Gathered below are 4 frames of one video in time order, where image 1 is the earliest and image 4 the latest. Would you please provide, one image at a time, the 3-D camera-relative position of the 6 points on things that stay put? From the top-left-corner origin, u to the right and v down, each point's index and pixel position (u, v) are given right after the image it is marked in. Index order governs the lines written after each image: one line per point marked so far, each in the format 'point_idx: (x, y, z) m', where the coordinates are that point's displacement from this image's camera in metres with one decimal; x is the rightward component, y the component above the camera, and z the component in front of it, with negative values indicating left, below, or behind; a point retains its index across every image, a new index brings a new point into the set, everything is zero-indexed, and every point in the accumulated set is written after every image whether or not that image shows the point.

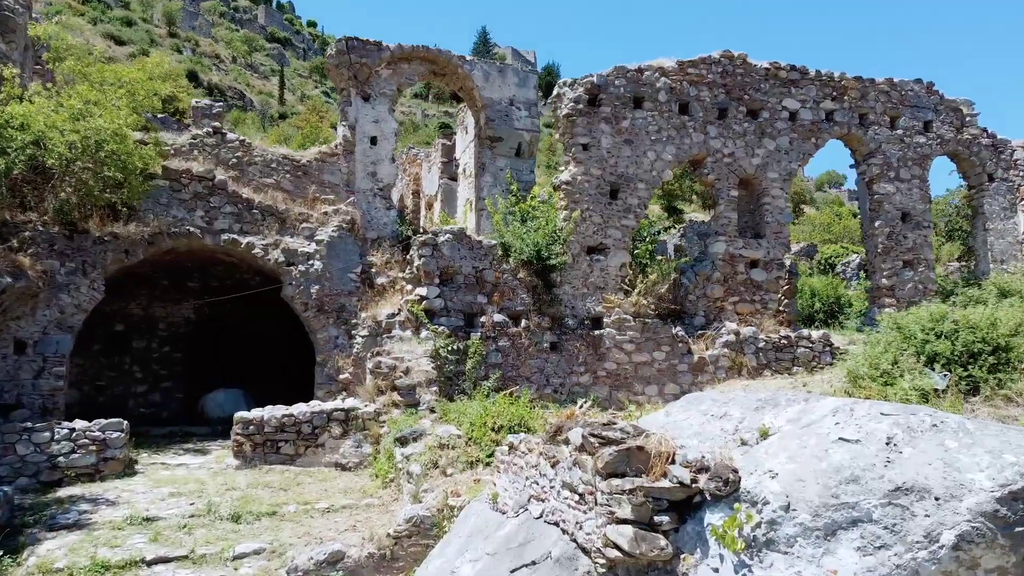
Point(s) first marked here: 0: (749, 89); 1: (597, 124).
0: (+3.4, +2.9, +12.0) m
1: (+1.2, +2.3, +11.4) m
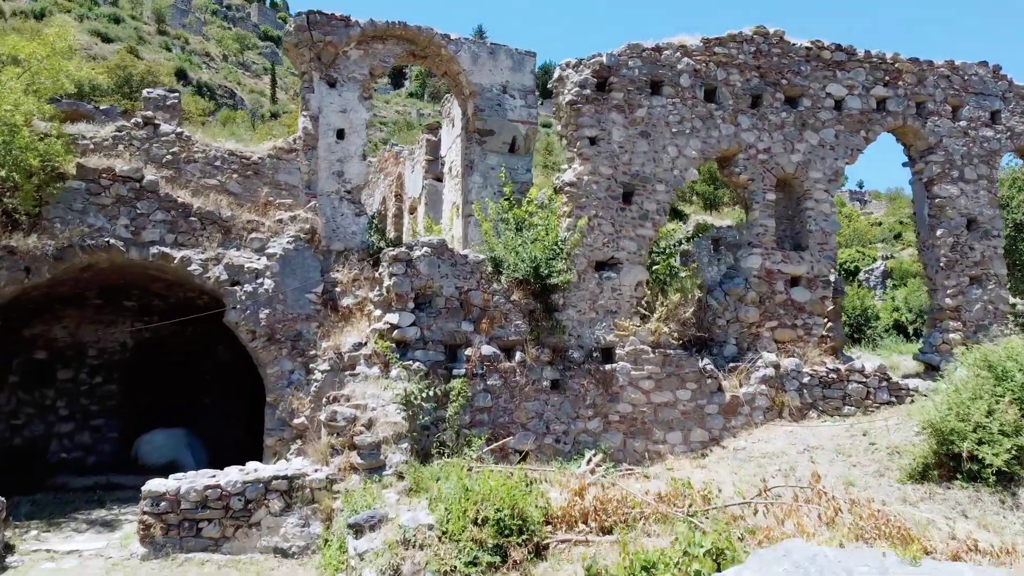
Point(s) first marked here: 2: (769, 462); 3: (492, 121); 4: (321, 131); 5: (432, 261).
0: (+3.4, +2.6, +10.0) m
1: (+1.1, +2.0, +9.4) m
2: (+2.5, -1.7, +8.0) m
3: (-0.3, +2.2, +11.1) m
4: (-2.4, +2.0, +10.3) m
5: (-0.8, +0.3, +8.5) m
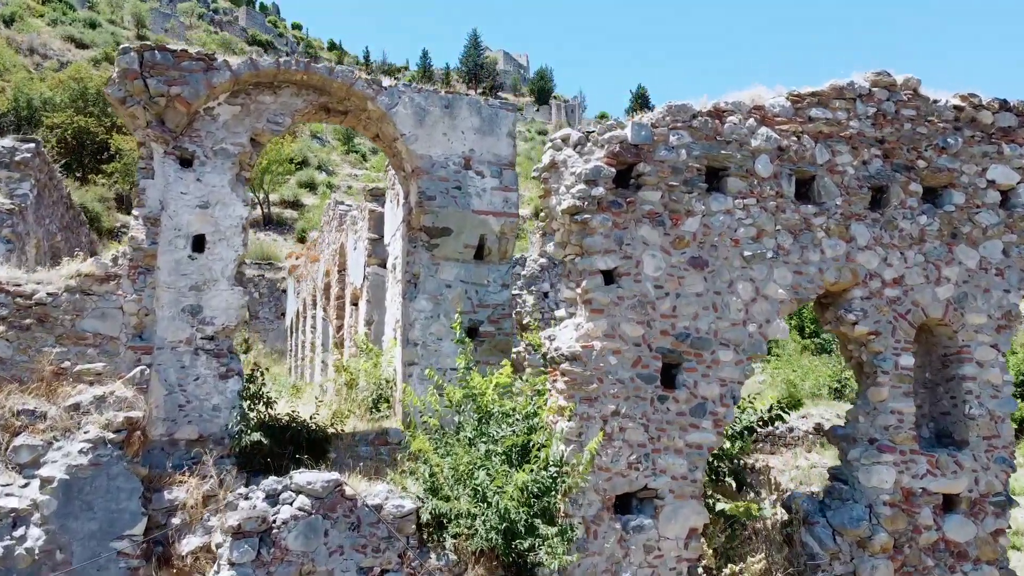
0: (+3.1, +1.0, +6.1) m
1: (+0.8, +0.4, +5.4) m
2: (+2.2, -3.3, +4.0) m
3: (-0.6, +0.6, +7.1) m
4: (-2.7, +0.4, +6.3) m
5: (-1.1, -1.3, +4.5) m
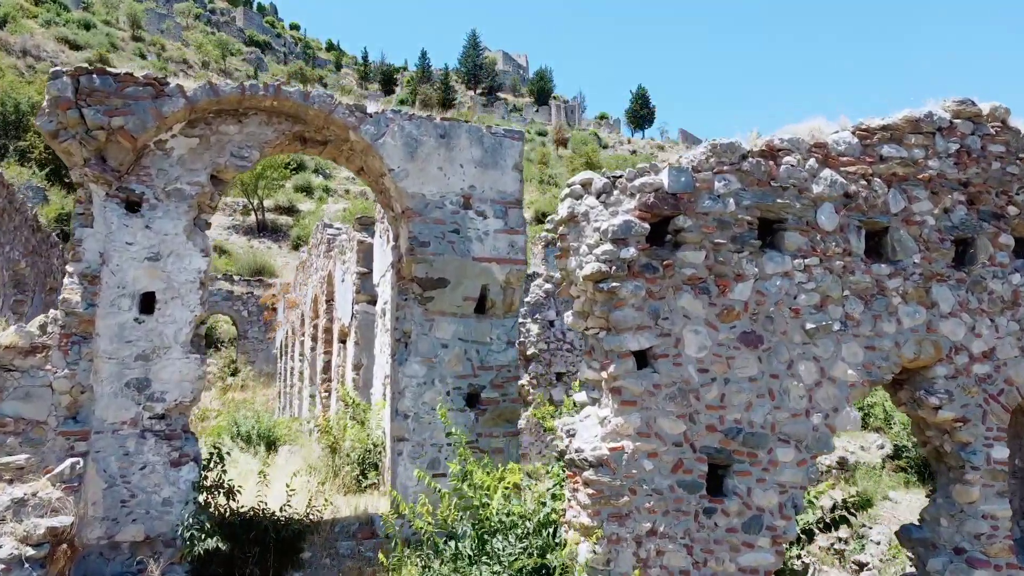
0: (+3.1, +0.6, +5.1) m
1: (+0.8, 0.0, +4.4) m
2: (+2.3, -3.7, +3.0) m
3: (-0.5, +0.2, +6.1) m
4: (-2.6, -0.1, +5.3) m
5: (-1.1, -1.8, +3.5) m
